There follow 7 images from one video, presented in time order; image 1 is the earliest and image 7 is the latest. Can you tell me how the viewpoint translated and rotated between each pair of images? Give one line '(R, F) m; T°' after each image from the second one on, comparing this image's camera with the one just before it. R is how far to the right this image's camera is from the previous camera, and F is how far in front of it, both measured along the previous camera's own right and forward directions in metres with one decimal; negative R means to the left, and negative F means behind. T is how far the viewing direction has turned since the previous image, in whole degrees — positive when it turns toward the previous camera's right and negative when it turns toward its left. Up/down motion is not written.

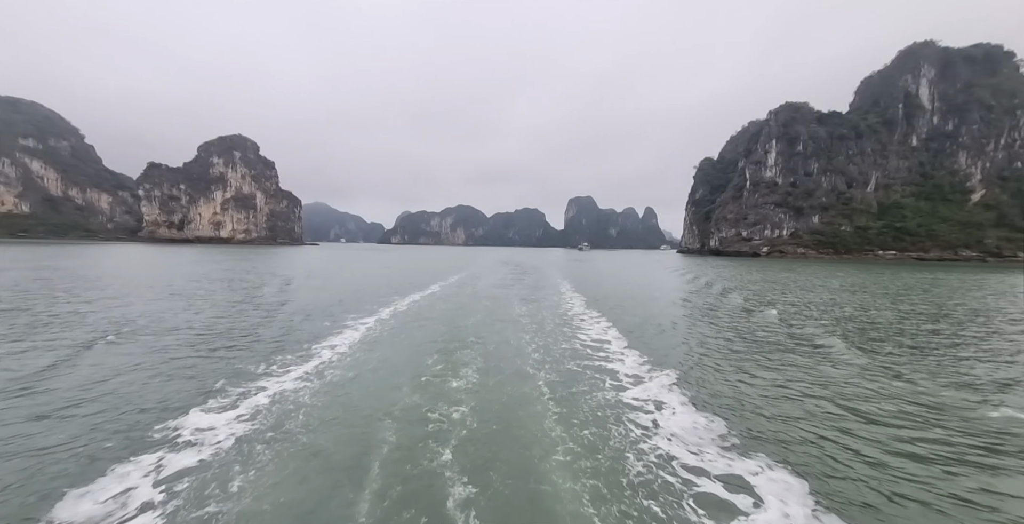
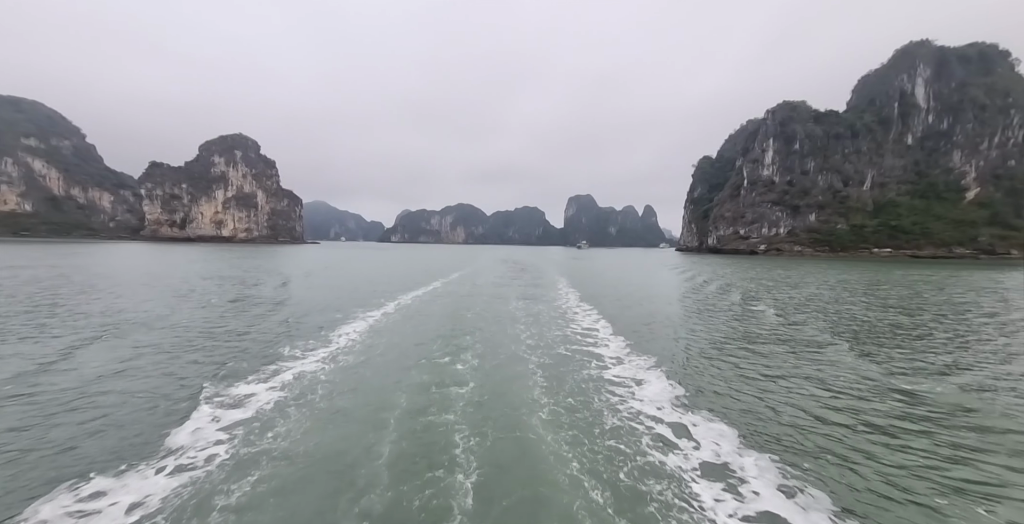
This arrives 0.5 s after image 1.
(+0.1, -1.0) m; 0°
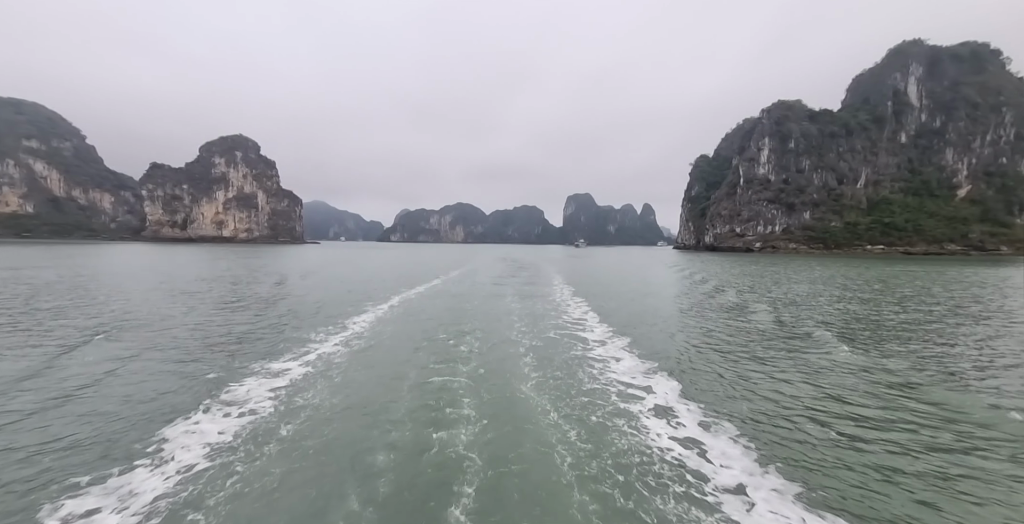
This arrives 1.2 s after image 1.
(+0.1, -1.1) m; 0°
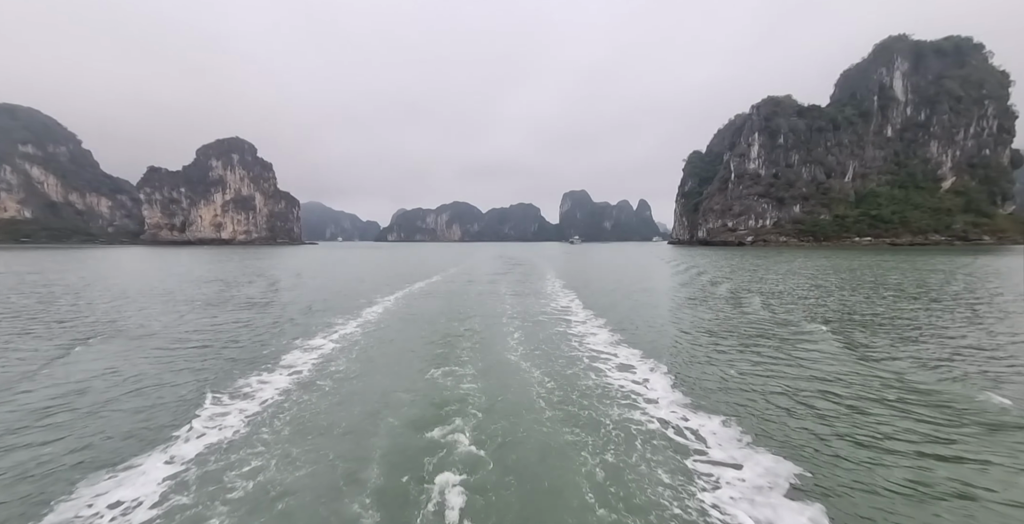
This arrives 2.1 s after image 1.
(+0.2, -1.6) m; 0°
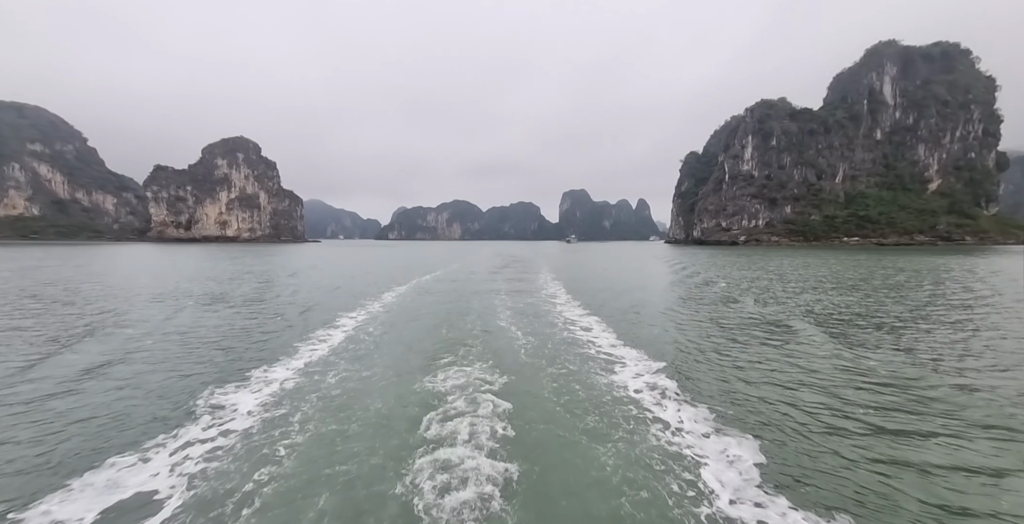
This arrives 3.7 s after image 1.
(+0.3, -2.7) m; 0°
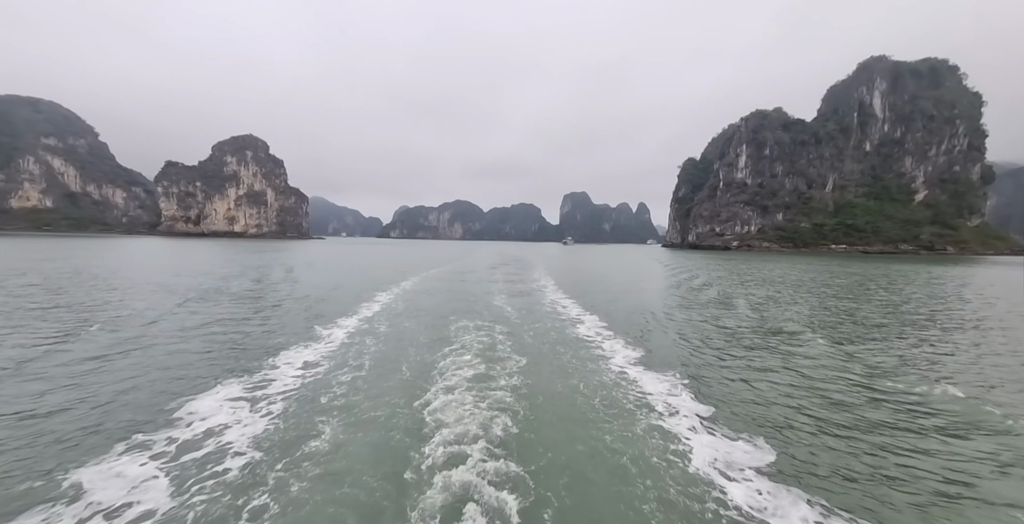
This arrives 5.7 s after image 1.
(+0.3, -3.5) m; 0°
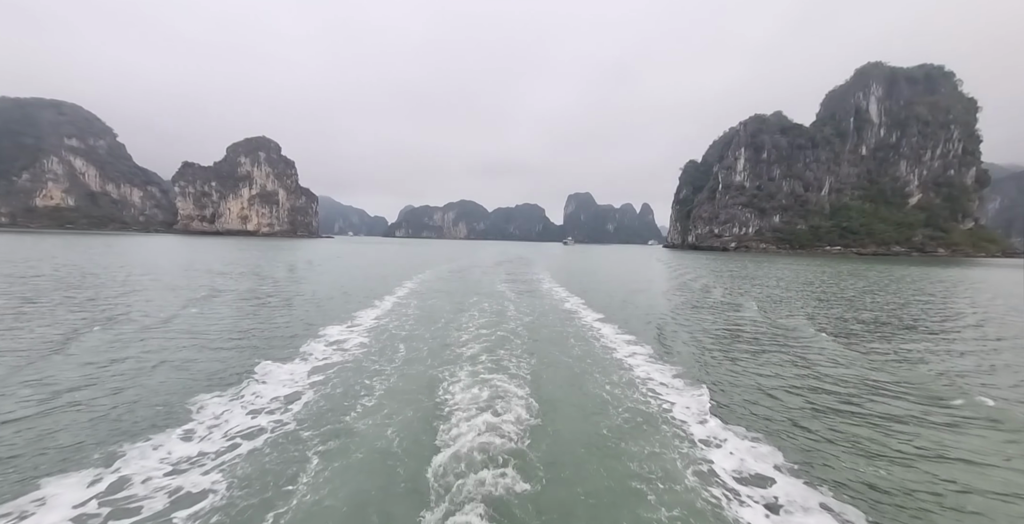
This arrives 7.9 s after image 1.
(+0.2, -3.5) m; -1°
